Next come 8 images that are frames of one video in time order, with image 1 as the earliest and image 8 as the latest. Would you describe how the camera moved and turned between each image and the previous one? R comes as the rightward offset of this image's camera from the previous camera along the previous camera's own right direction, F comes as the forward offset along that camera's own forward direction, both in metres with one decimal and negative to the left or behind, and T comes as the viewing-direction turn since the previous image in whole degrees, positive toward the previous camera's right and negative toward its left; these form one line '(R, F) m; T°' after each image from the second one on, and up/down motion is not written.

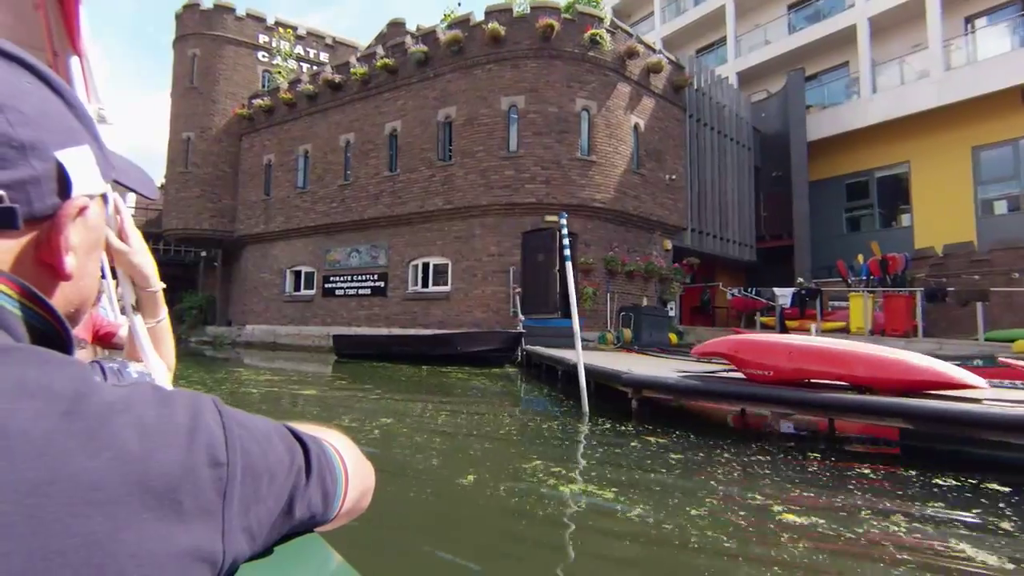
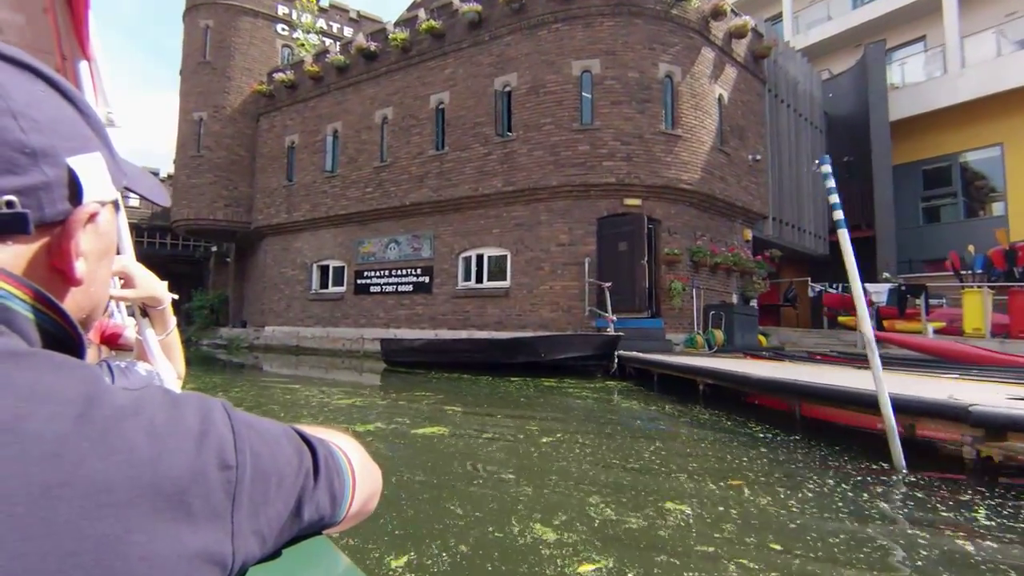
(-1.8, +2.1) m; 0°
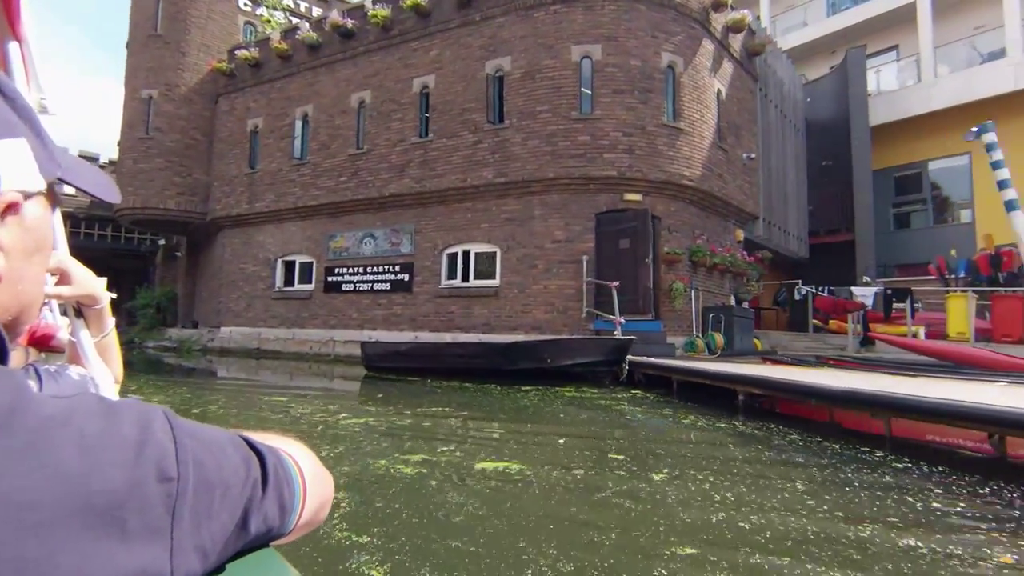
(-0.8, +1.0) m; +5°
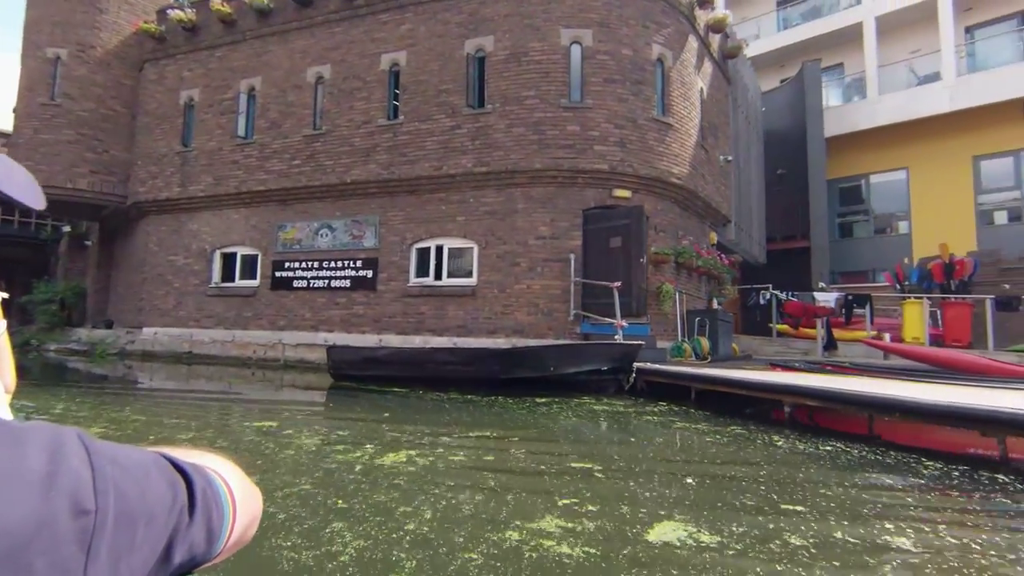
(-1.0, +1.0) m; +7°
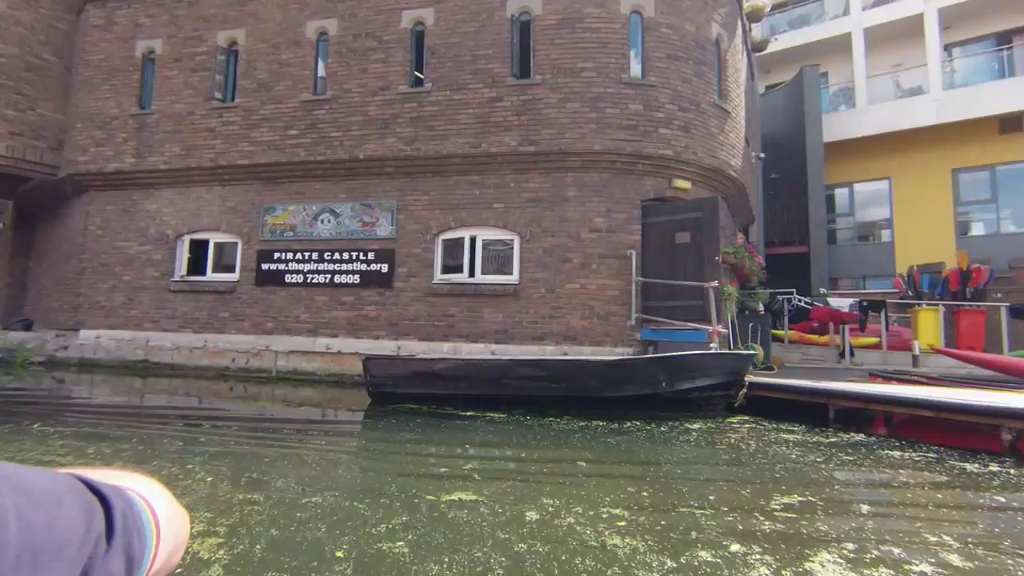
(-2.2, +1.7) m; +7°
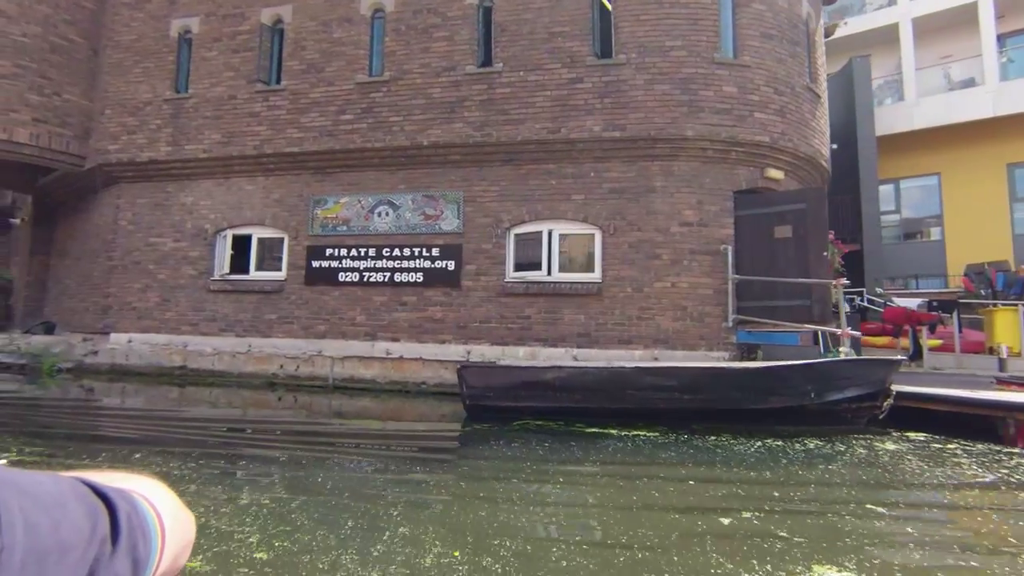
(-1.5, +0.9) m; 0°
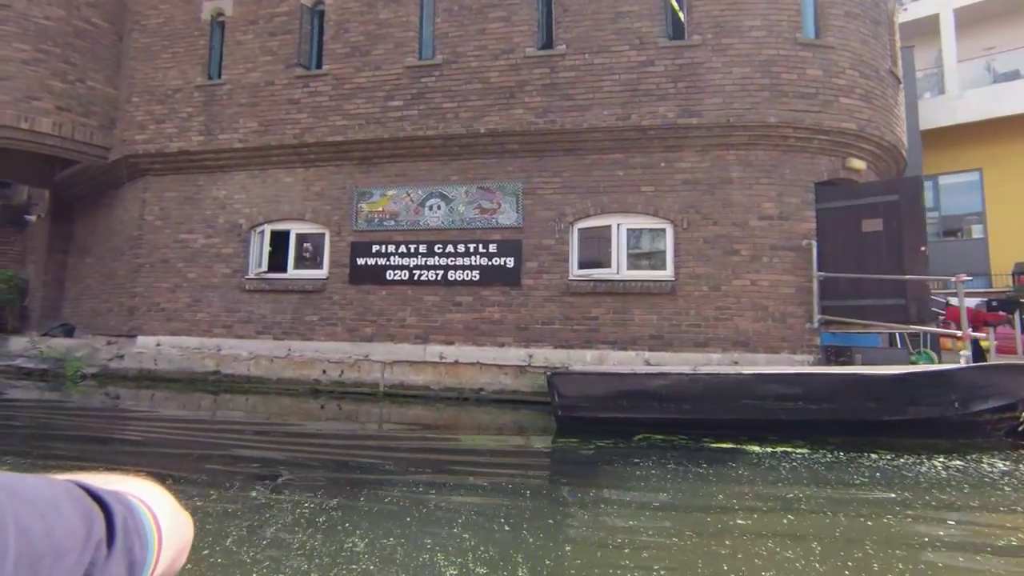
(-1.1, +0.7) m; 0°
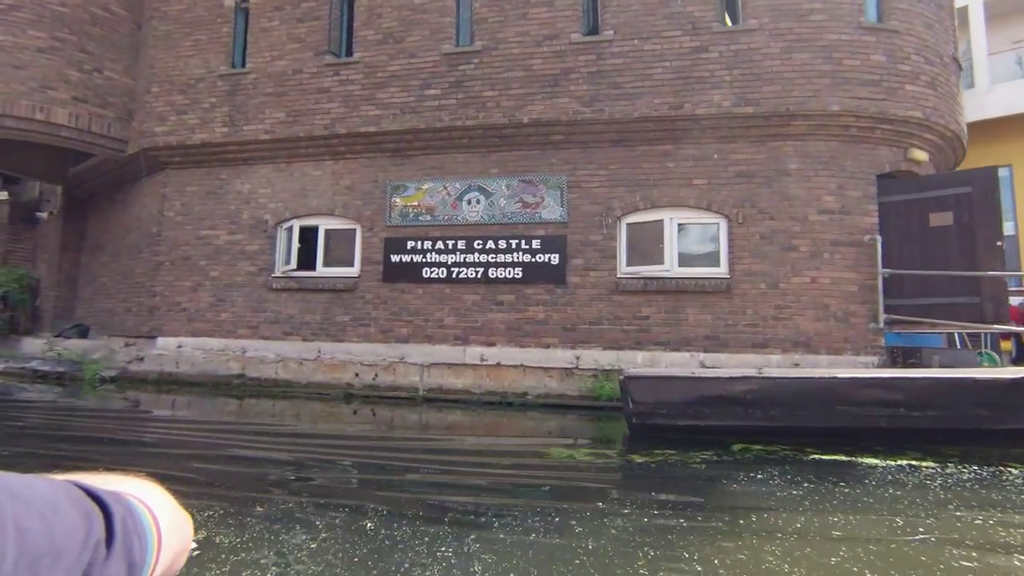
(-0.7, +0.5) m; 0°
